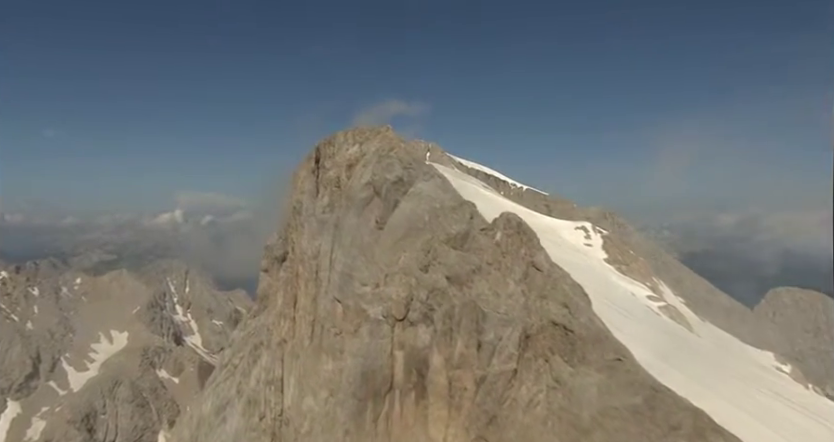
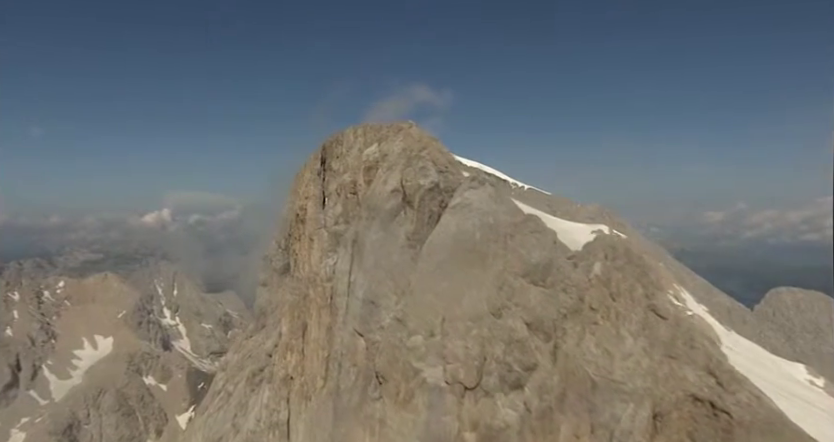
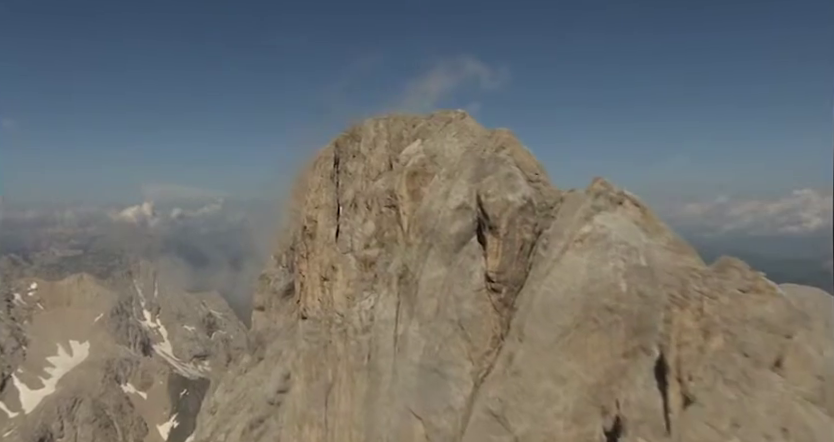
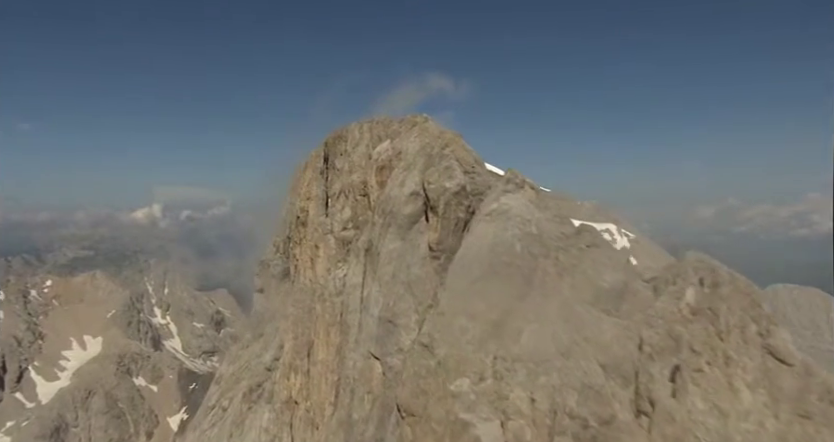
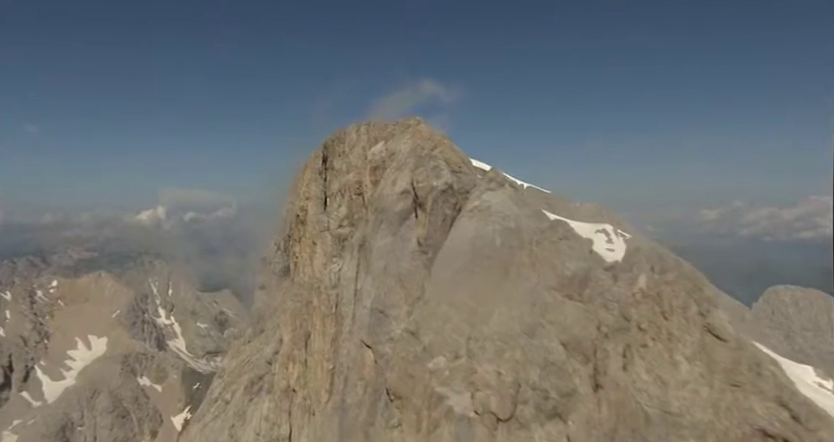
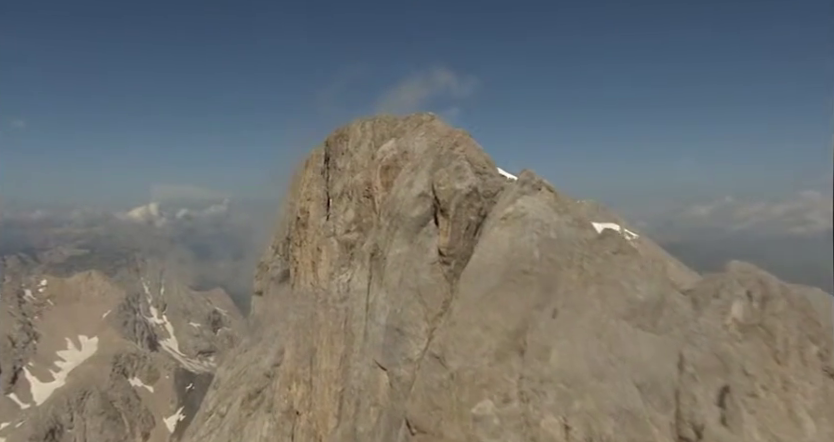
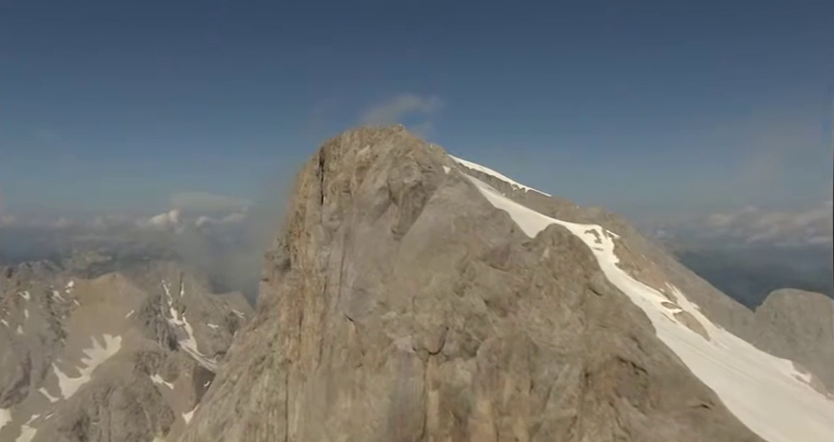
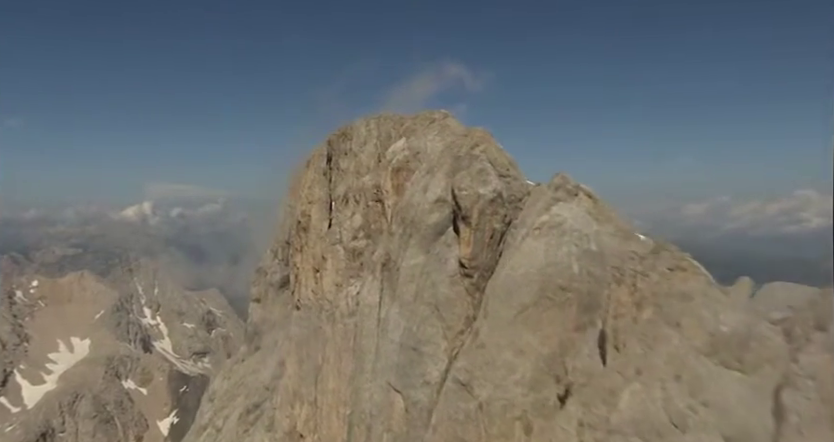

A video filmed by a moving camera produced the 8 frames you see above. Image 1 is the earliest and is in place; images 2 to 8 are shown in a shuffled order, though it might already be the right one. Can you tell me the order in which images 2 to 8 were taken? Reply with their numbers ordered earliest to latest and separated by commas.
7, 2, 5, 4, 6, 8, 3
